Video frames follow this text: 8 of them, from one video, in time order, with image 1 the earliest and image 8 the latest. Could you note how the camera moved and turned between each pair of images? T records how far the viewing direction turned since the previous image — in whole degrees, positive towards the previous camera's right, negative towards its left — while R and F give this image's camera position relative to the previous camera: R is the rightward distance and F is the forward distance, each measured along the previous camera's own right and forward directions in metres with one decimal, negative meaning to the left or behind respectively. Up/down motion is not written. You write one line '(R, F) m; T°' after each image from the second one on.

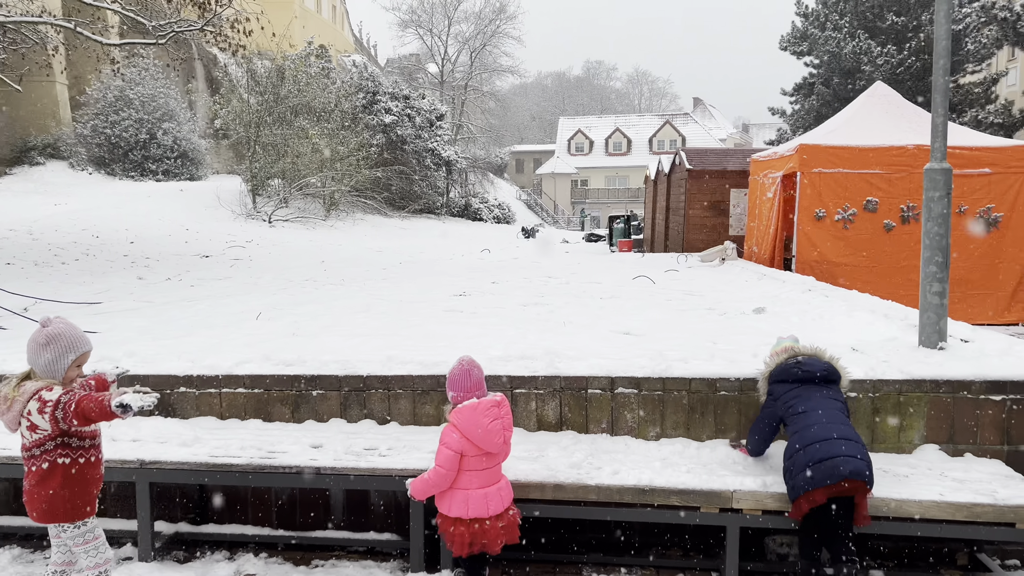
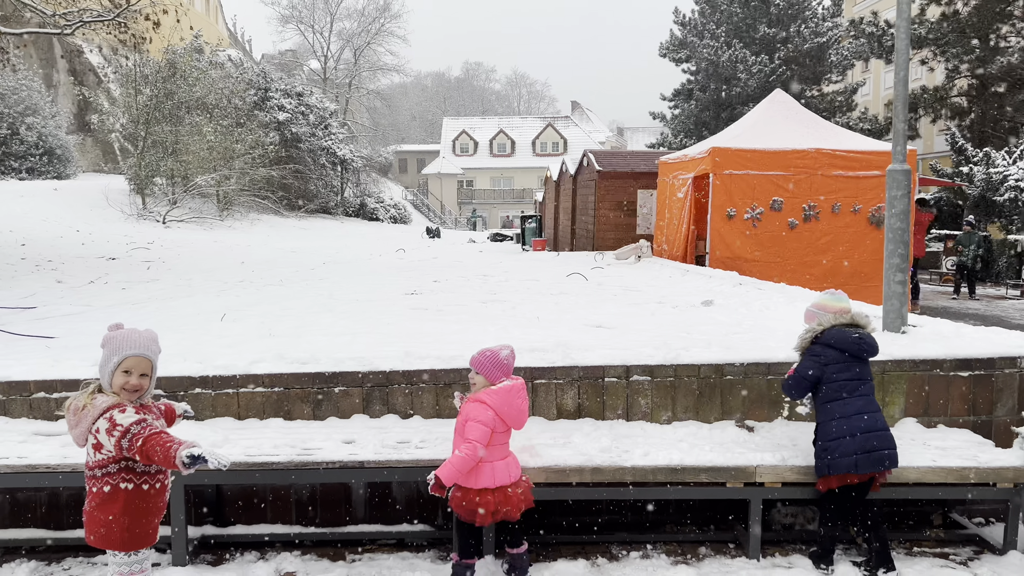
(-0.6, -0.1) m; +8°
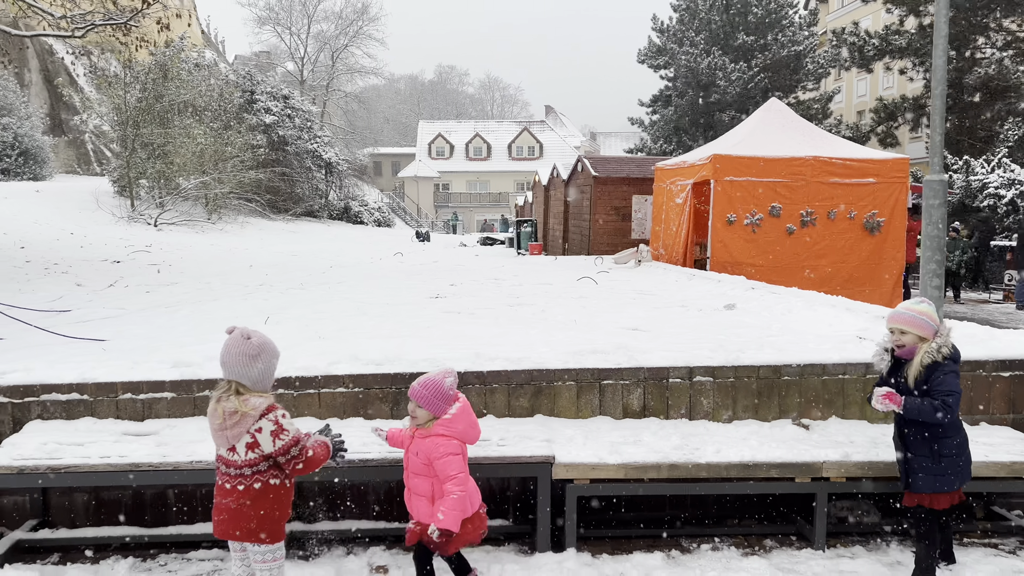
(-0.5, -0.1) m; +2°
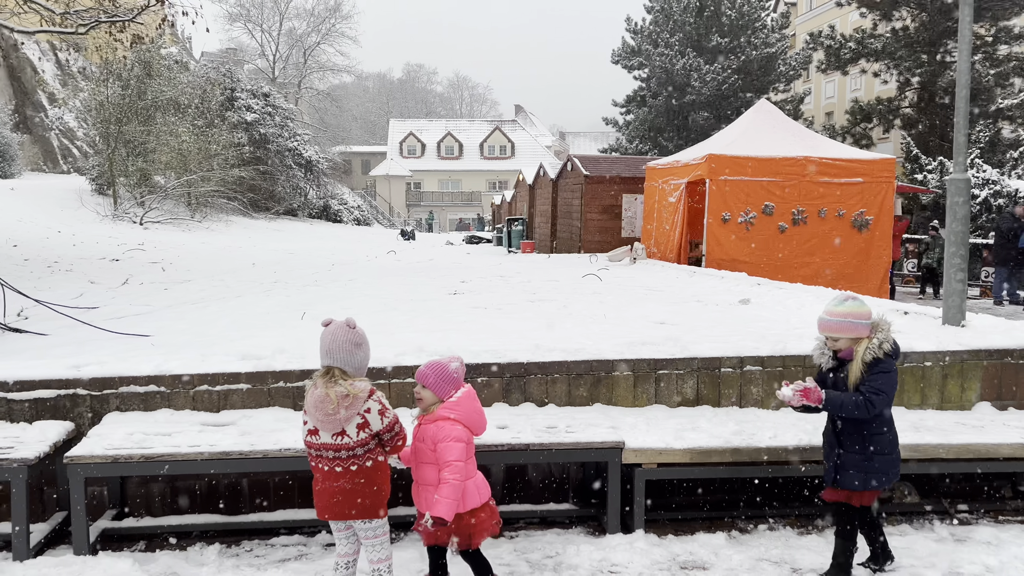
(-0.5, -0.1) m; +2°
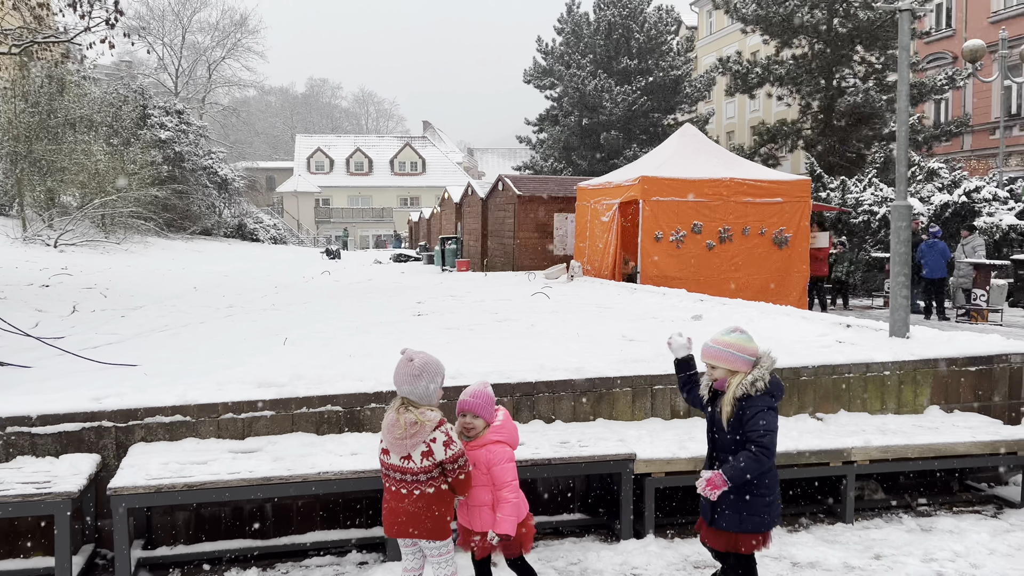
(-0.5, -0.2) m; +6°
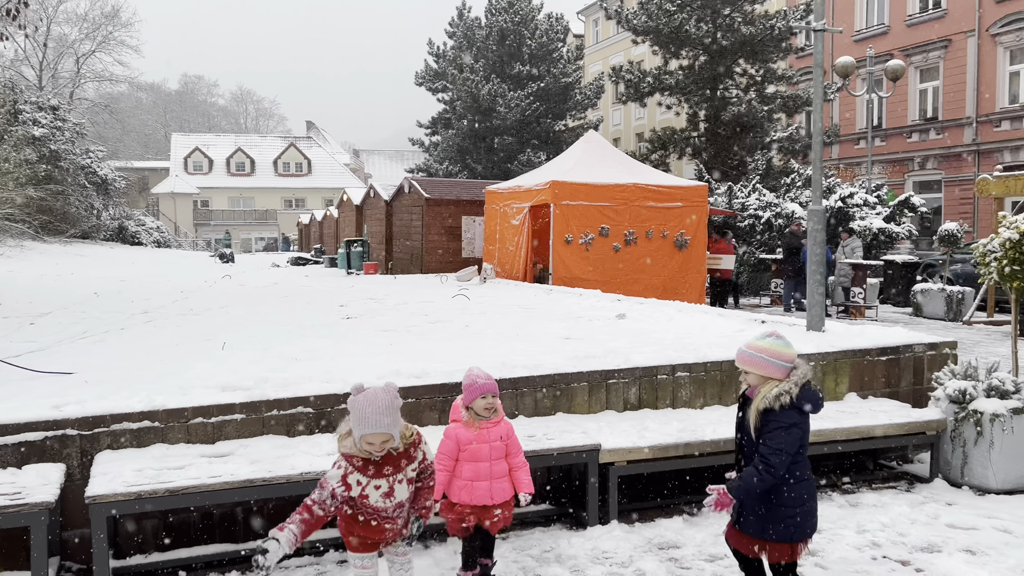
(-0.4, -0.1) m; +8°
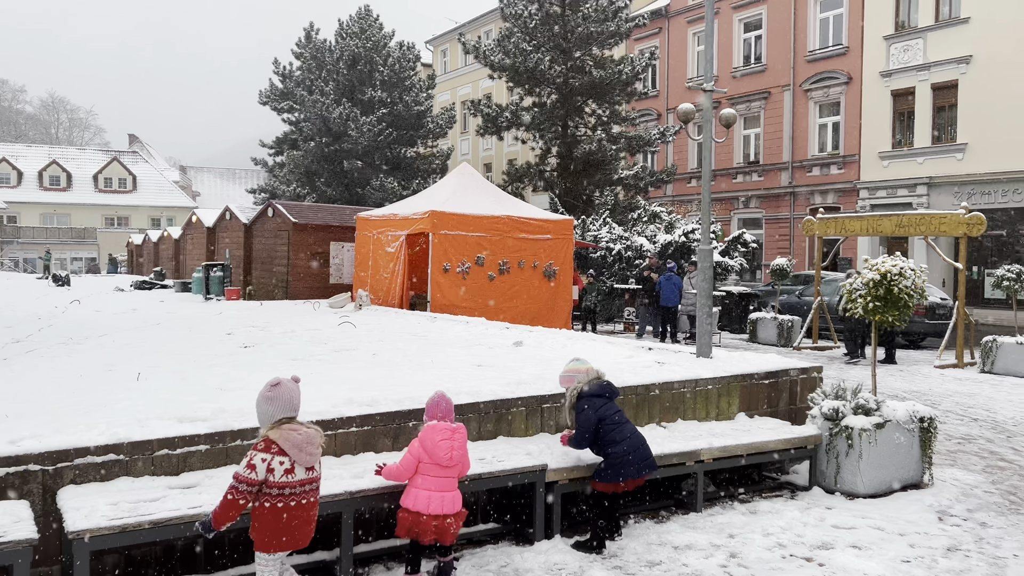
(-0.6, -0.2) m; +11°
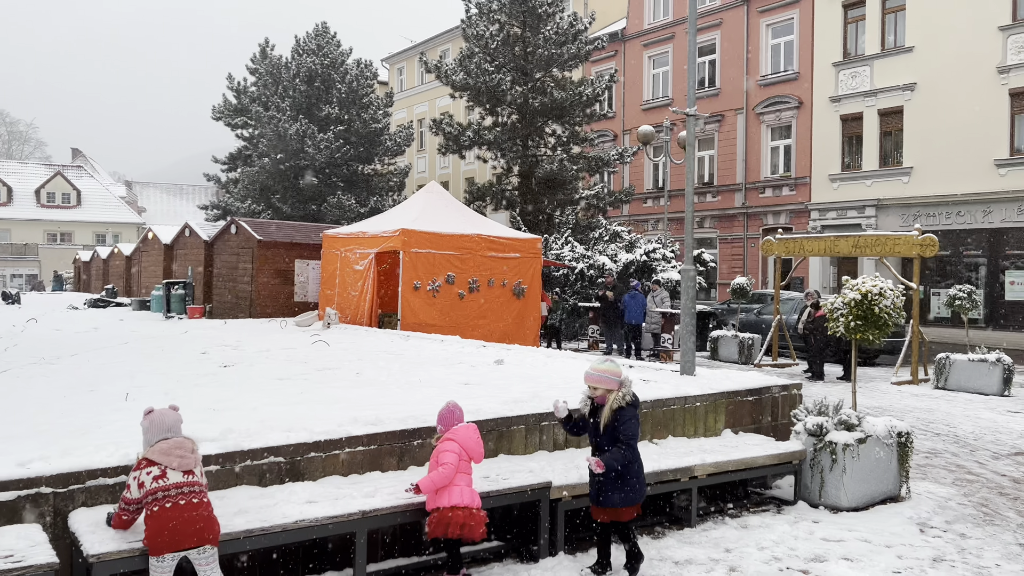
(-0.3, 0.0) m; +3°
